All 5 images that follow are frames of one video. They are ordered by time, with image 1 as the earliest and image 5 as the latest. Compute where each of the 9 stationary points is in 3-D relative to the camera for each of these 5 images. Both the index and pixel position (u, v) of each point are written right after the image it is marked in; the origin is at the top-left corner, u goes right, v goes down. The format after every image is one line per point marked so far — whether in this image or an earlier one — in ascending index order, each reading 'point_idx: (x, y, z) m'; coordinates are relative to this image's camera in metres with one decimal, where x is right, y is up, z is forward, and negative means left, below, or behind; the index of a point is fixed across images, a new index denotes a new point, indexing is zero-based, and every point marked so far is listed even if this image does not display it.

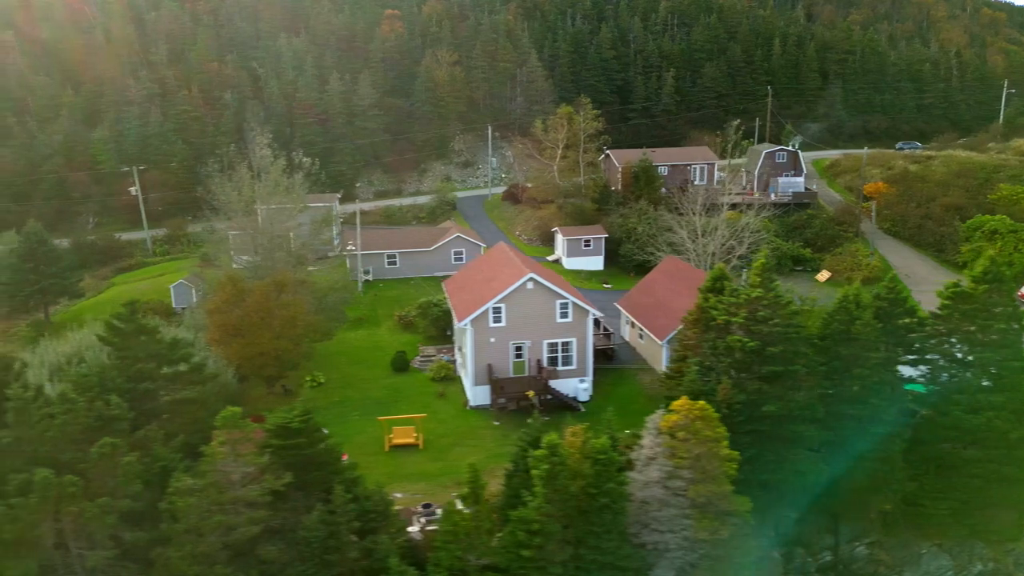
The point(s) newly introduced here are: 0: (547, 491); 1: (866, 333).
0: (+0.4, -2.8, +12.1) m
1: (+7.0, -0.9, +17.6) m
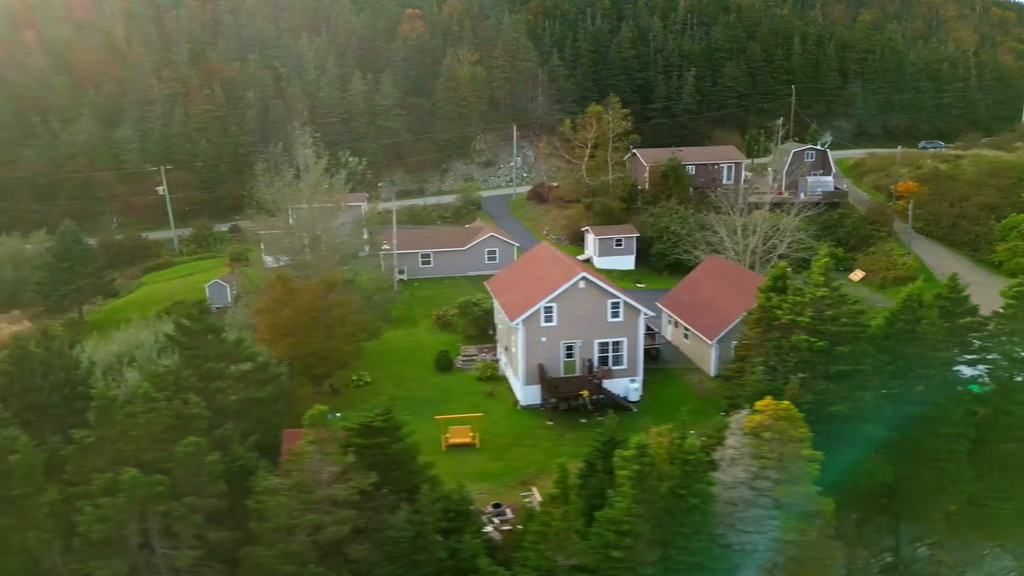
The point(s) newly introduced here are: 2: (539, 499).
0: (+1.7, -2.7, +12.0) m
1: (+8.2, -0.9, +17.5) m
2: (+0.5, -3.8, +16.0) m
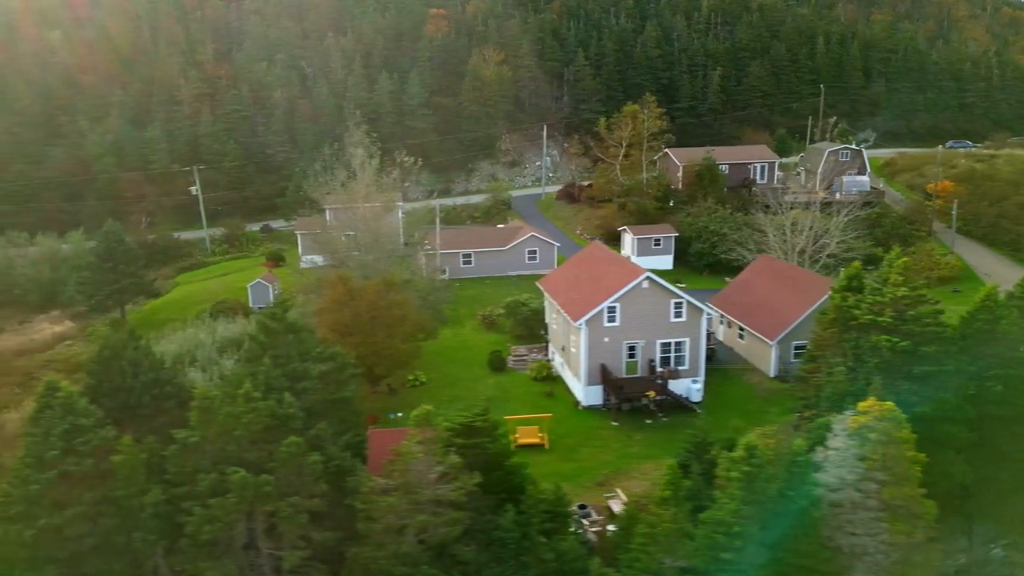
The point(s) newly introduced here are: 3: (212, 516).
0: (+3.1, -2.7, +11.9) m
1: (+9.7, -0.9, +17.3) m
2: (+2.0, -3.8, +15.9) m
3: (-4.0, -3.1, +12.0) m
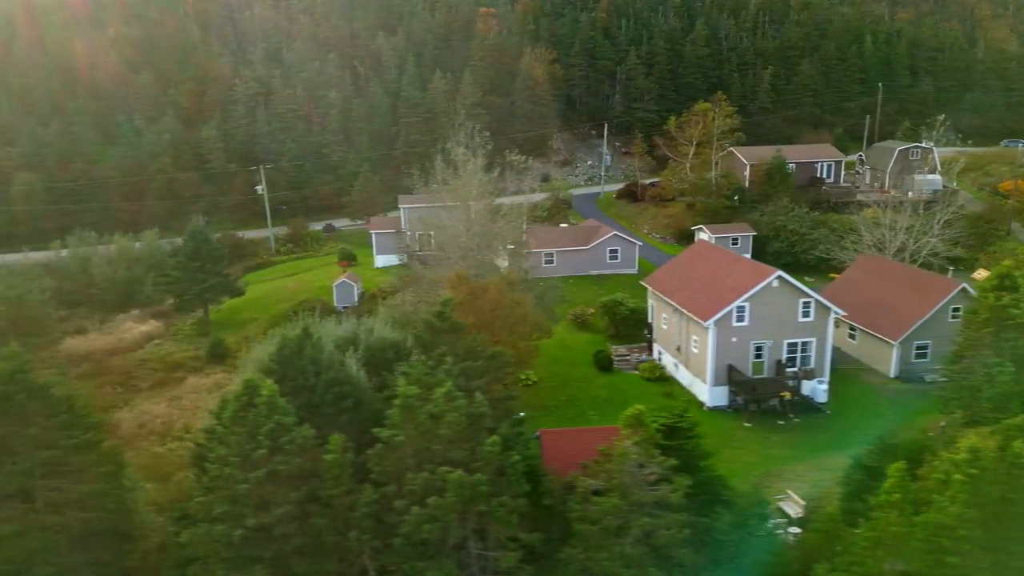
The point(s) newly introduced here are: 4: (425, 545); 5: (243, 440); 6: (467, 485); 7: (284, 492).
0: (+6.1, -2.7, +11.7) m
1: (+12.7, -0.9, +17.1) m
2: (+5.0, -3.8, +15.7) m
3: (-1.1, -3.0, +11.9) m
4: (-1.2, -3.5, +12.1) m
5: (-3.8, -2.2, +12.7) m
6: (-0.6, -2.6, +11.9) m
7: (-3.2, -2.9, +12.6) m
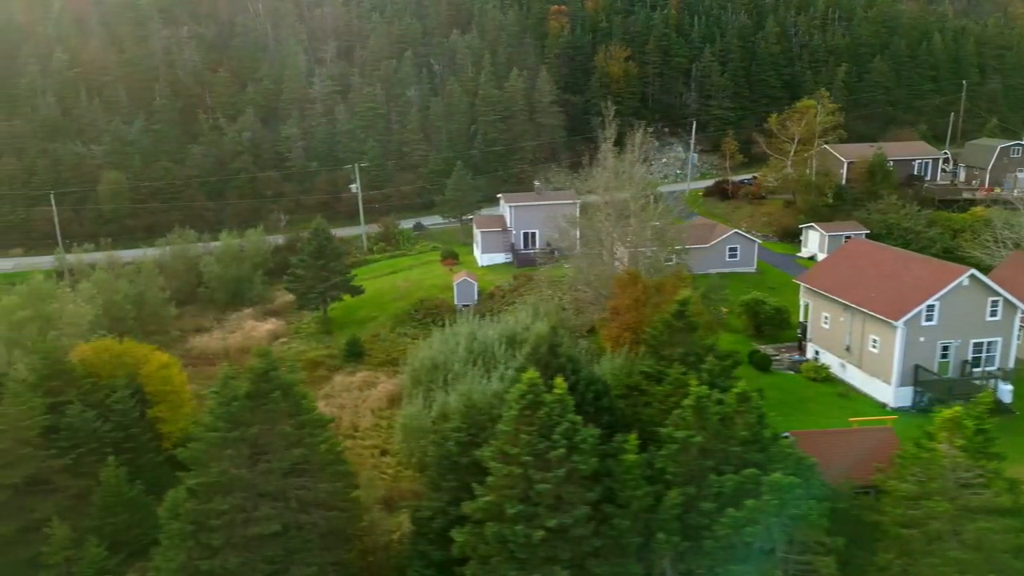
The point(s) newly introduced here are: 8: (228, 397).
0: (+10.2, -2.7, +11.4) m
1: (+17.0, -0.8, +16.6) m
2: (+9.2, -3.7, +15.3) m
3: (+3.1, -3.0, +11.6) m
4: (+3.0, -3.5, +11.9) m
5: (+0.3, -2.1, +12.5) m
6: (+3.6, -2.6, +11.6) m
7: (+1.0, -2.8, +12.4) m
8: (-4.6, -1.8, +14.4) m
